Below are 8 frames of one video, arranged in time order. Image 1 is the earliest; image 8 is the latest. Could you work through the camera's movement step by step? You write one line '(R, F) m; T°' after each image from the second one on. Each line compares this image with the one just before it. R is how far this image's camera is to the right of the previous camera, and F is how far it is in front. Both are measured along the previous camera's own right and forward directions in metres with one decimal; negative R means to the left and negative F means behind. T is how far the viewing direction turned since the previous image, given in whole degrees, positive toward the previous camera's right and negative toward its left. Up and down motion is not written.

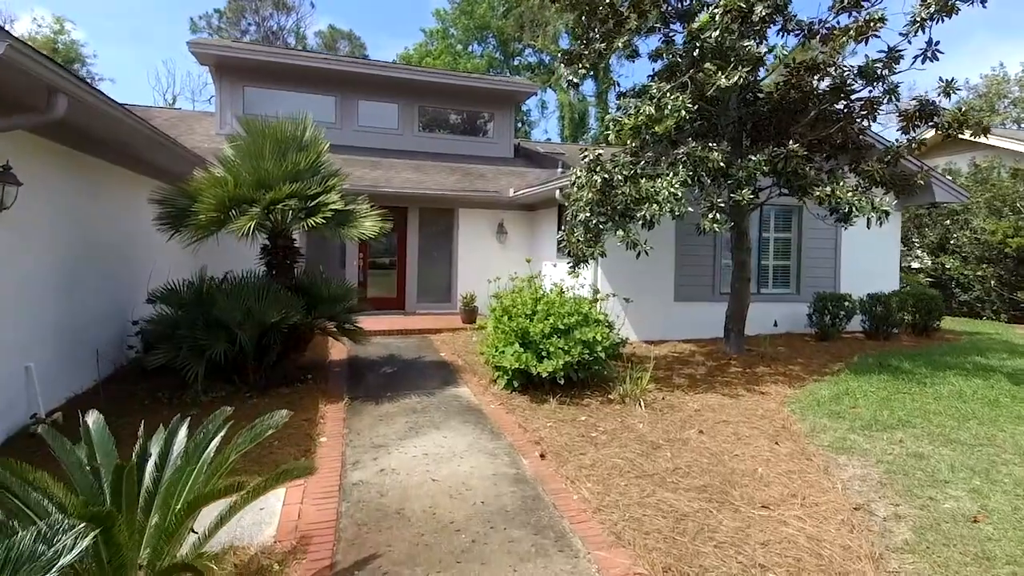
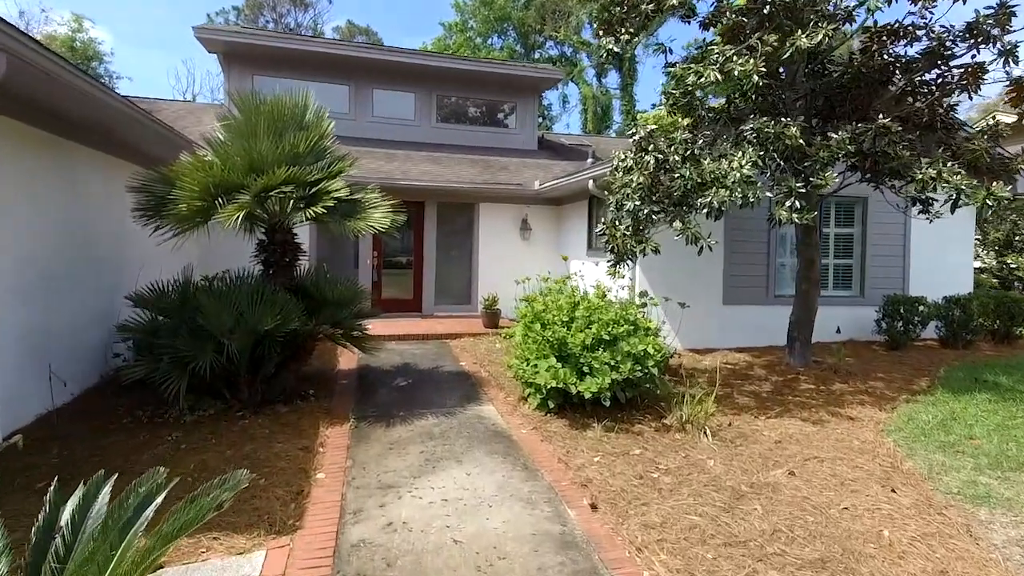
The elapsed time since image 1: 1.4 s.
(-0.2, +1.0) m; -2°
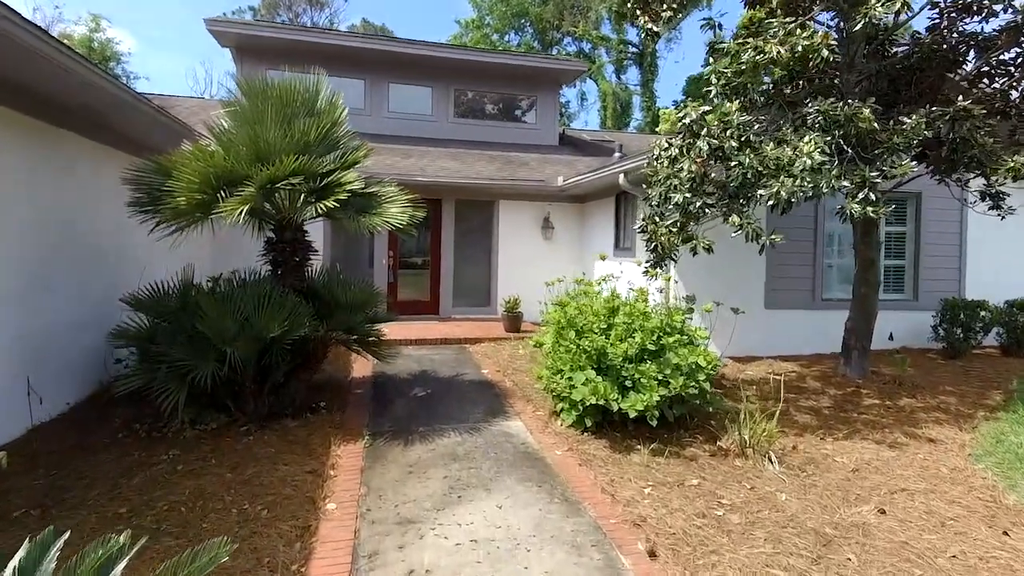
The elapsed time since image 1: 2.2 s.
(-0.2, +0.6) m; -1°
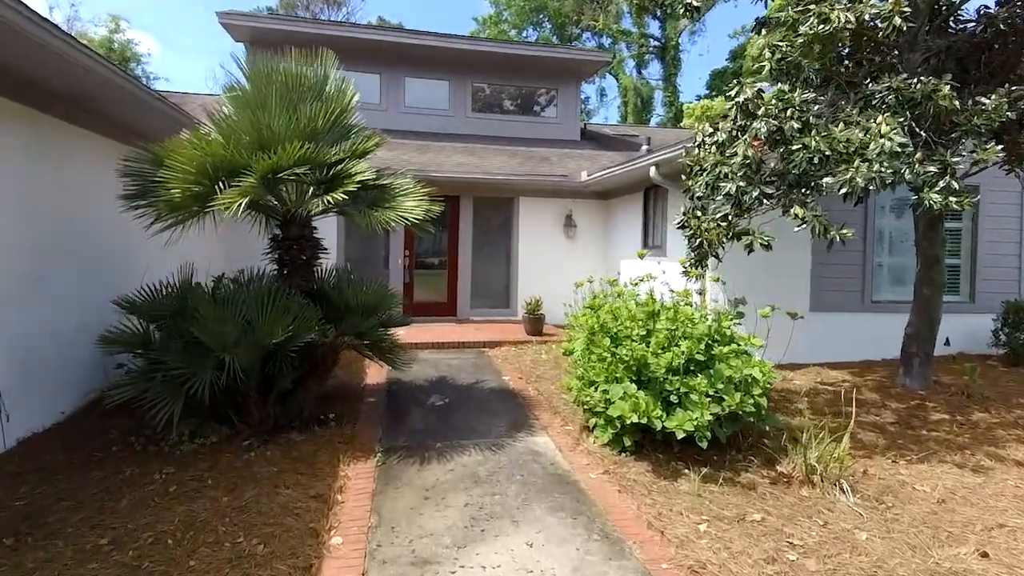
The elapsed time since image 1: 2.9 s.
(-0.1, +0.5) m; -2°
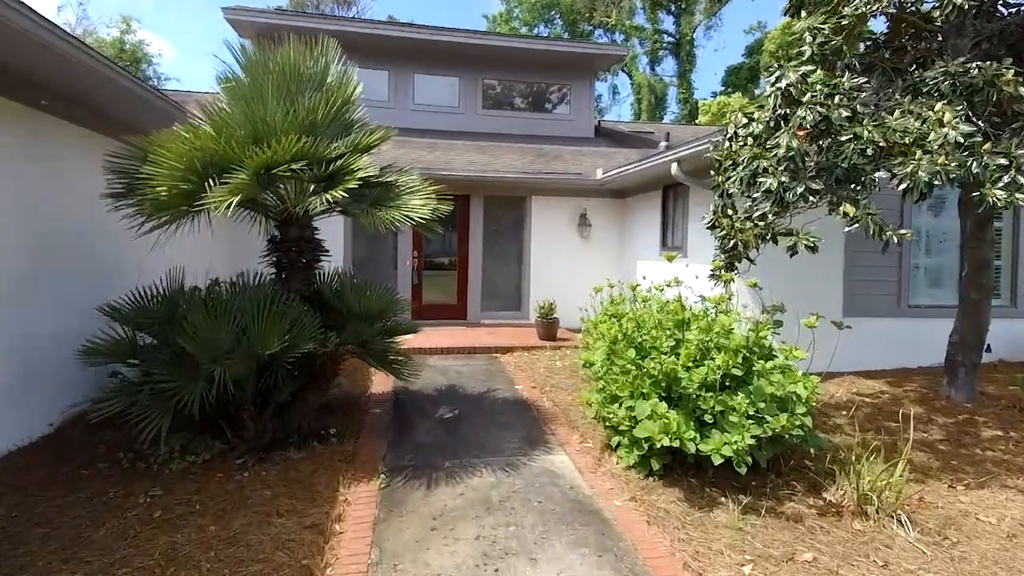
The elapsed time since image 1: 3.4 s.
(0.0, +0.4) m; -1°
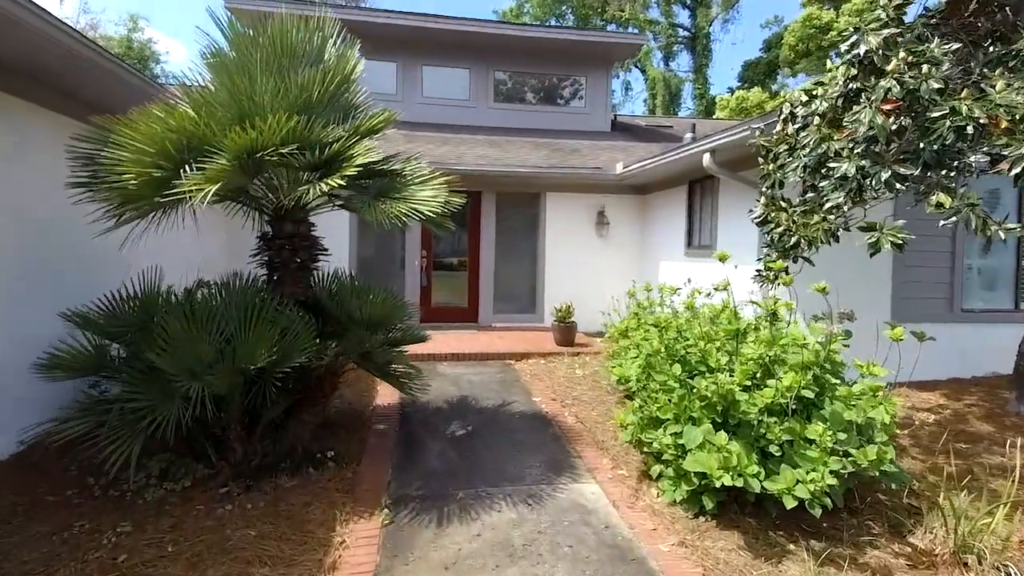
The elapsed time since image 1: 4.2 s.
(-0.1, +0.6) m; -1°
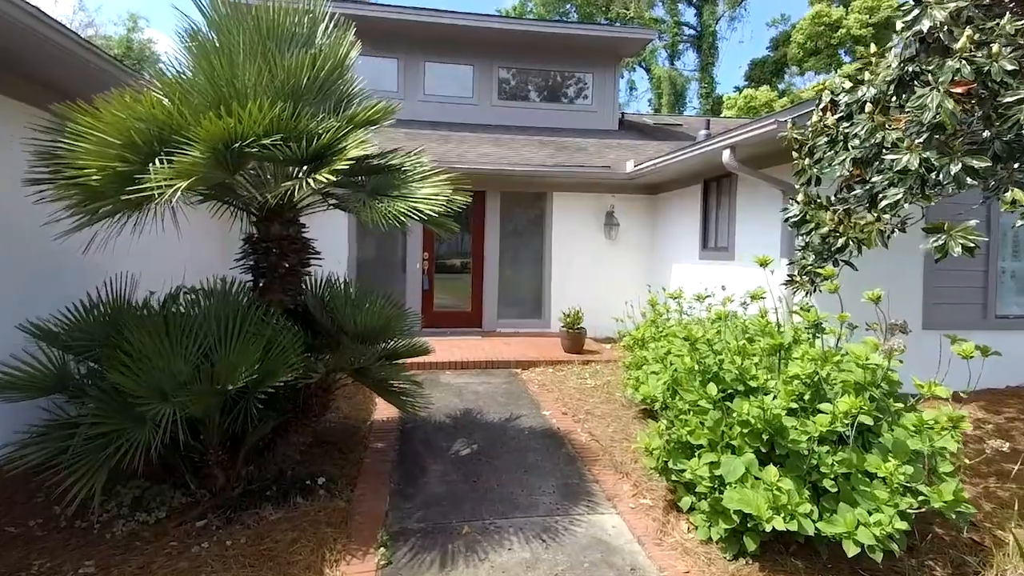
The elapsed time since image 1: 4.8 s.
(-0.1, +0.4) m; 0°
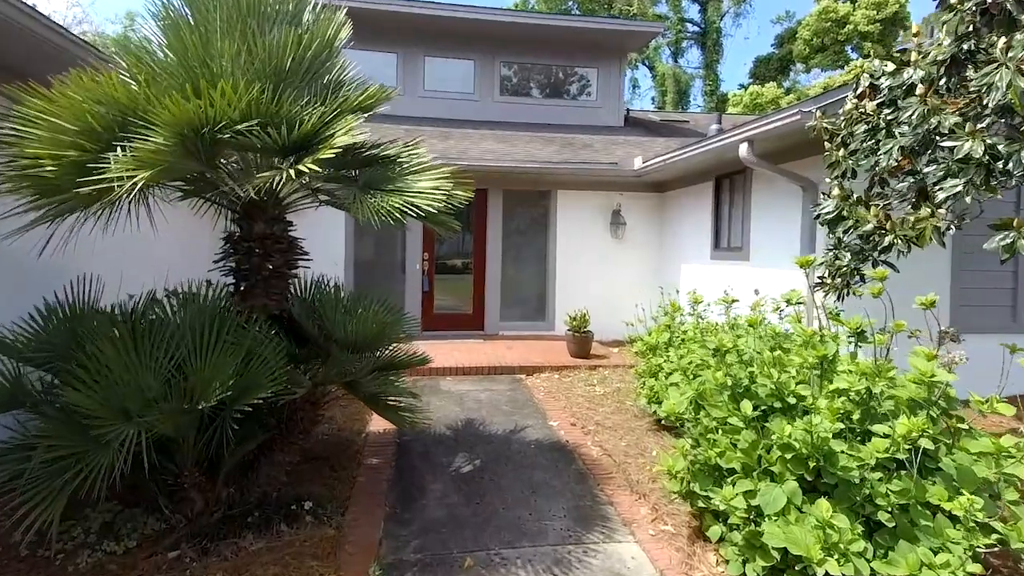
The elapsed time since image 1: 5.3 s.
(0.0, +0.3) m; 0°
